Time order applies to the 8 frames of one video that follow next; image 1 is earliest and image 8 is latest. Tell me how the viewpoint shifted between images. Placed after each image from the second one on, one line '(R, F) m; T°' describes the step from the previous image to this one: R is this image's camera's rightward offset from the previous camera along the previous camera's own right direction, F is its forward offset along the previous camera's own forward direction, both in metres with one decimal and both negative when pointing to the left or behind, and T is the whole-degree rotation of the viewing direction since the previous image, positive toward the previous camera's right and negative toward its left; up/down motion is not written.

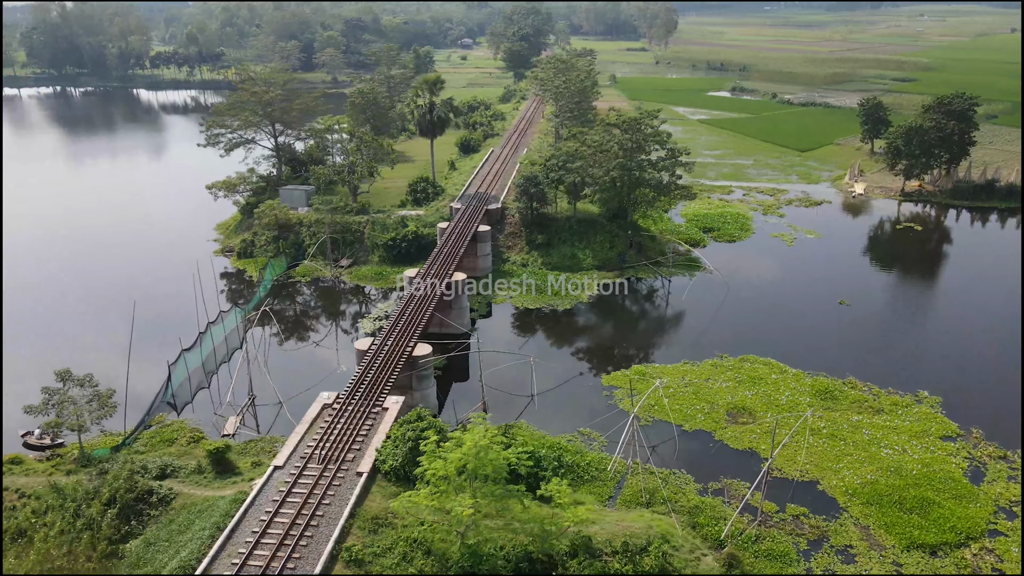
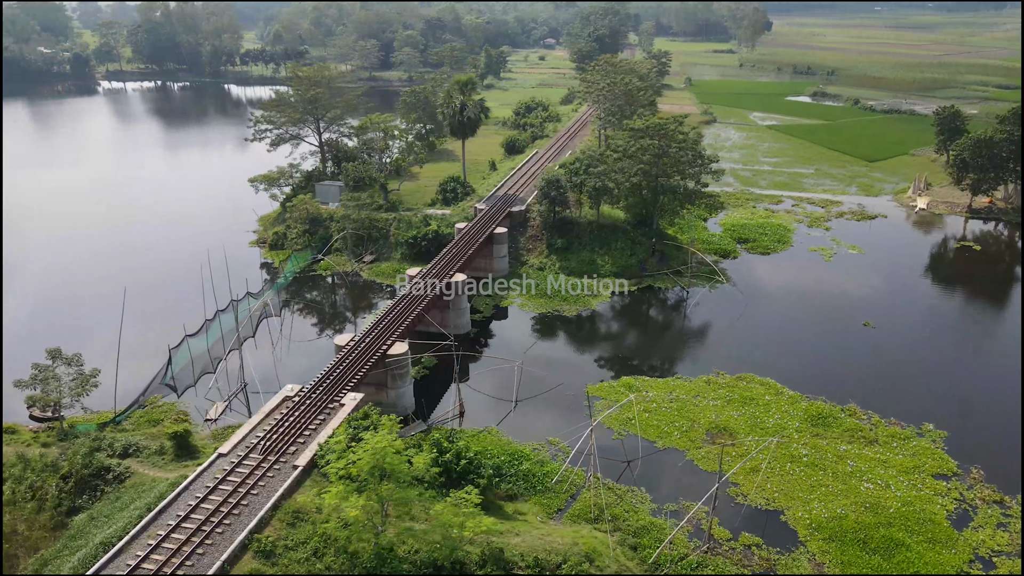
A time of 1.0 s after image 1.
(+4.1, +0.4) m; -7°
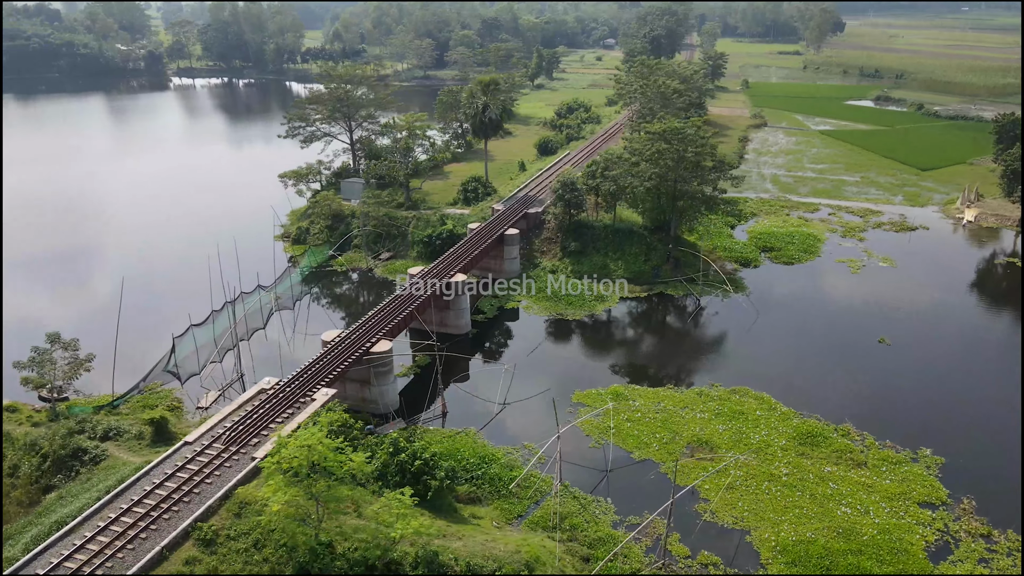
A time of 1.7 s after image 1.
(+3.0, +0.2) m; -5°
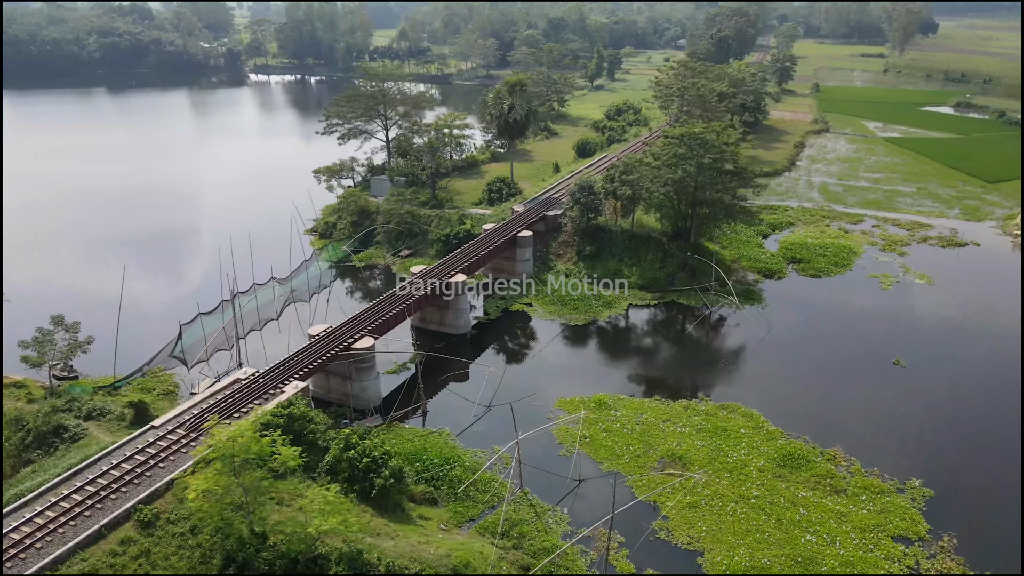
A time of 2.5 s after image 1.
(+3.6, +0.3) m; -6°
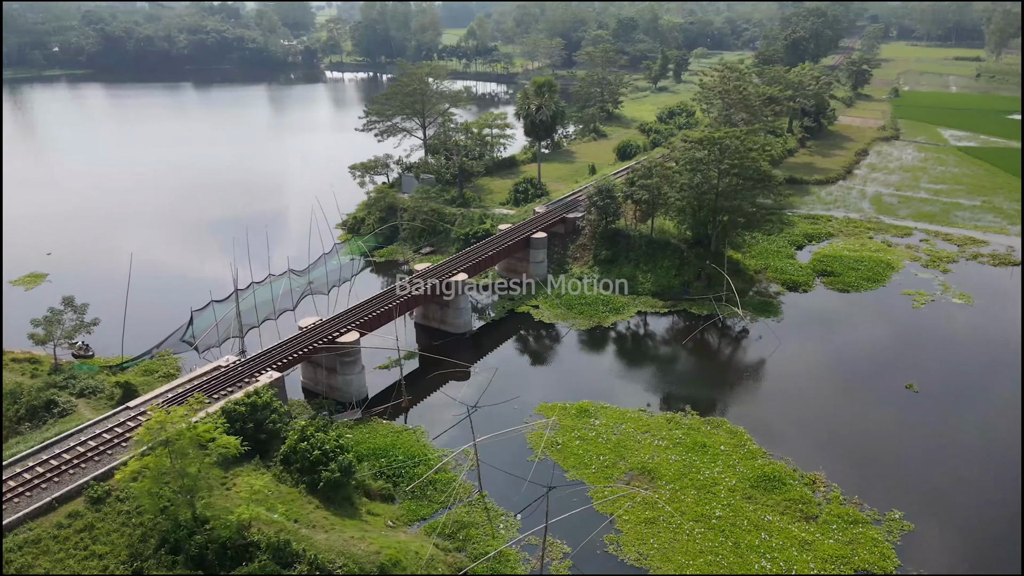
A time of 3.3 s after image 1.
(+3.6, +0.3) m; -6°
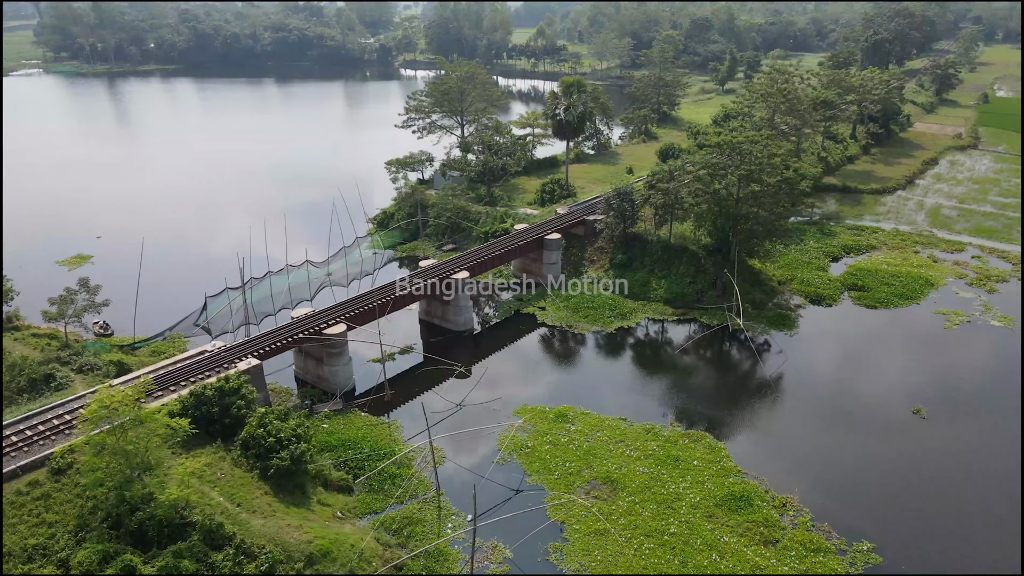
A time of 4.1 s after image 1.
(+3.8, +0.4) m; -6°
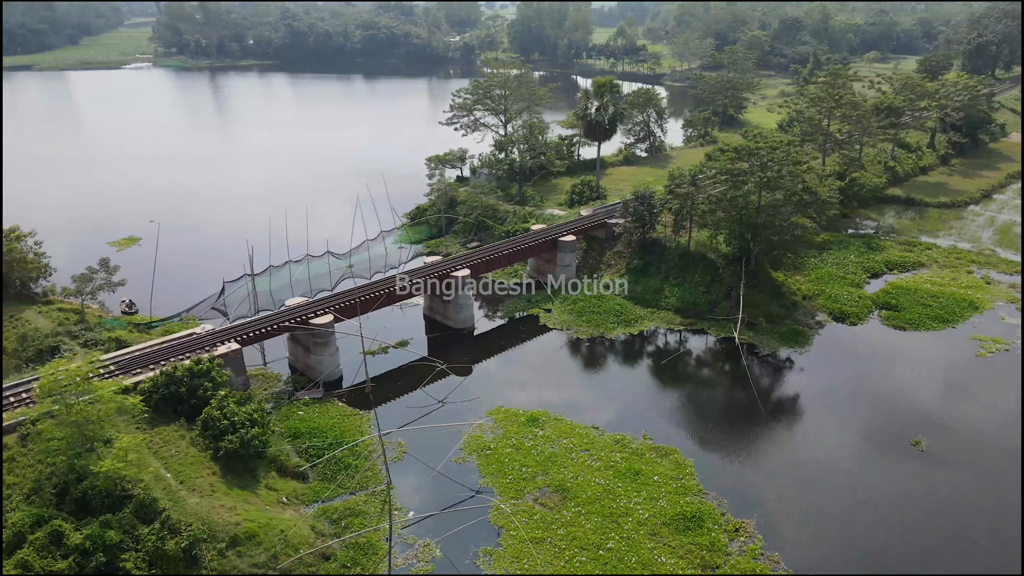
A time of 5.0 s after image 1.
(+4.4, +0.5) m; -7°
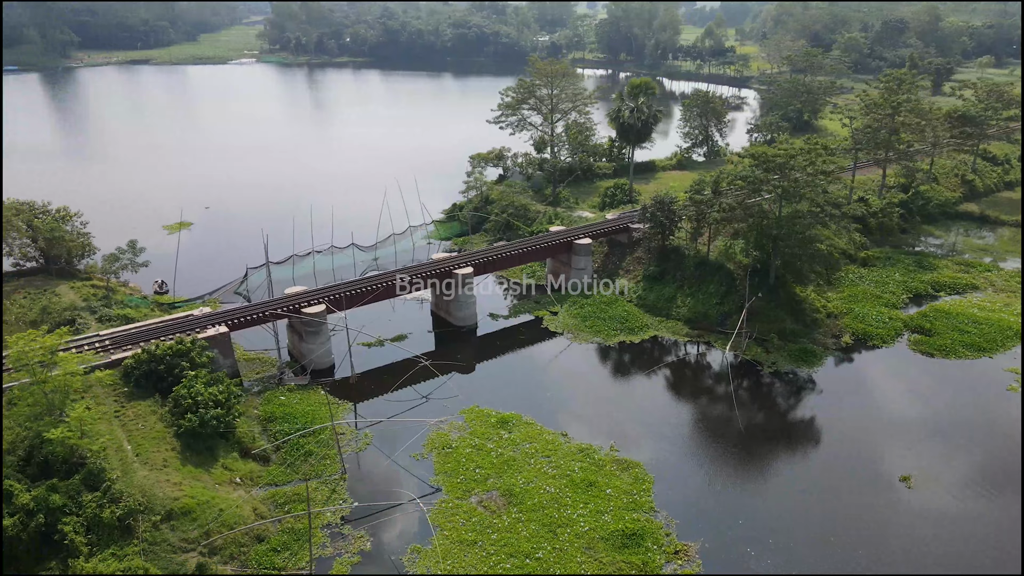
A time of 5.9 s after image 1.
(+4.5, +0.5) m; -7°
